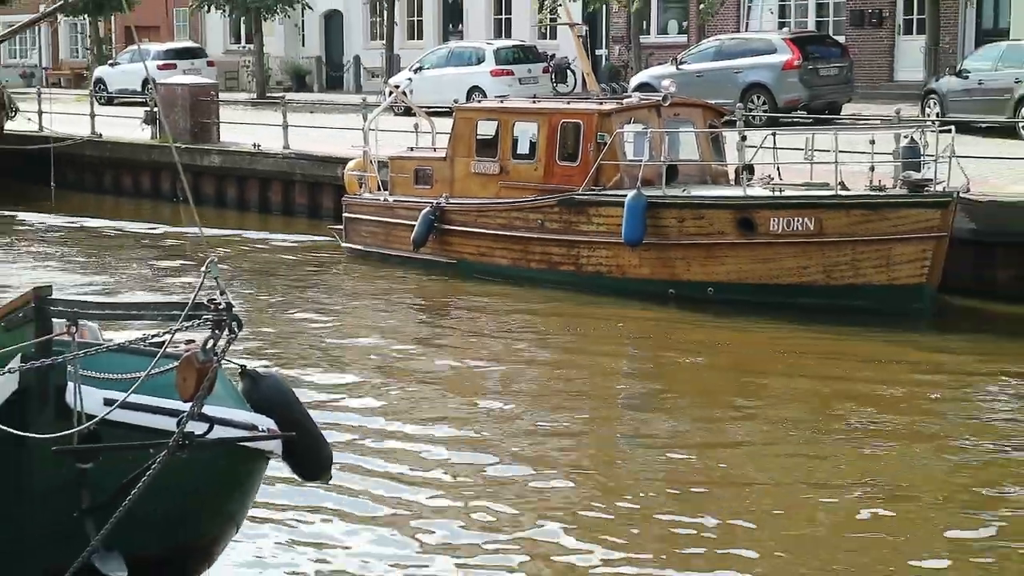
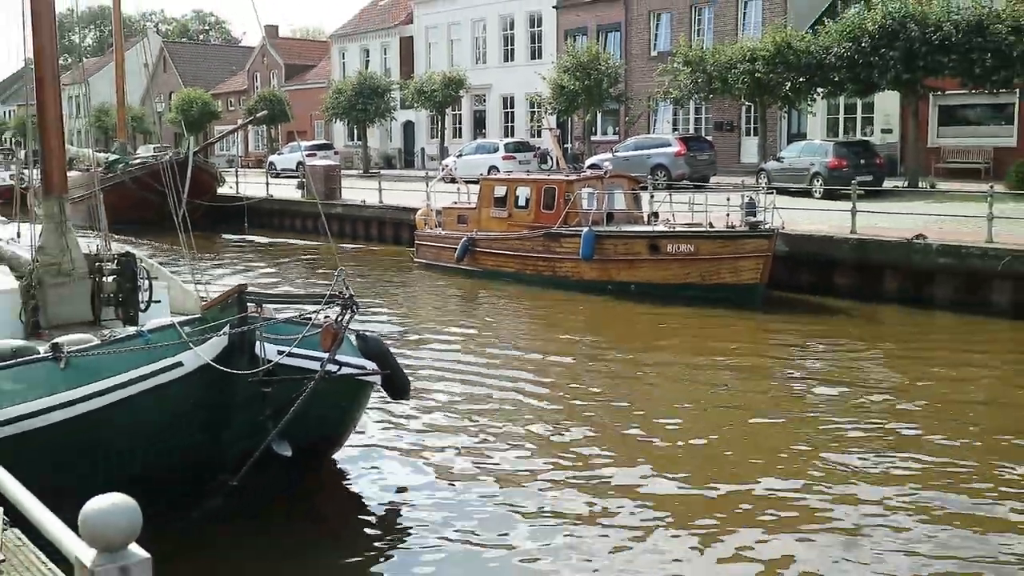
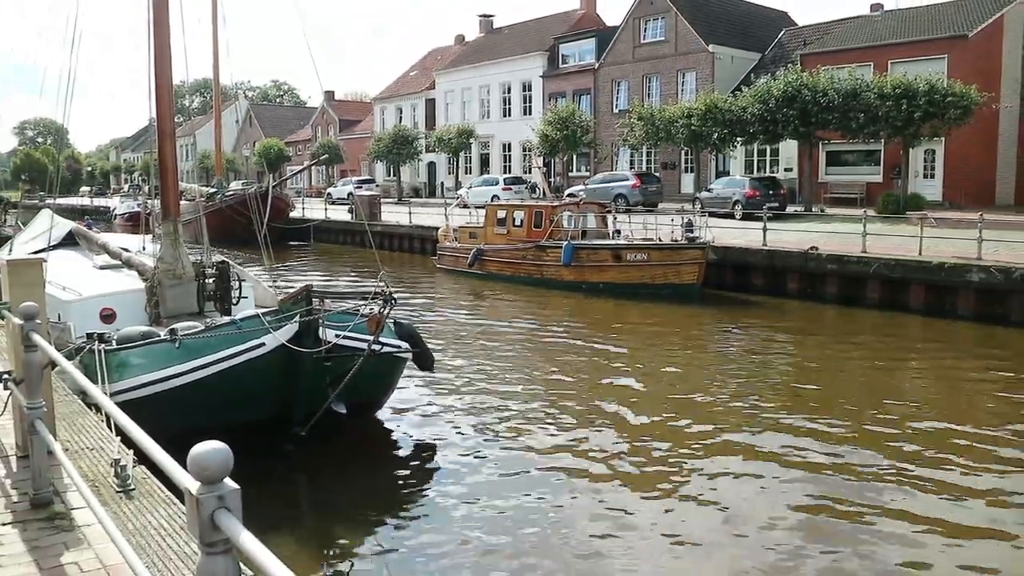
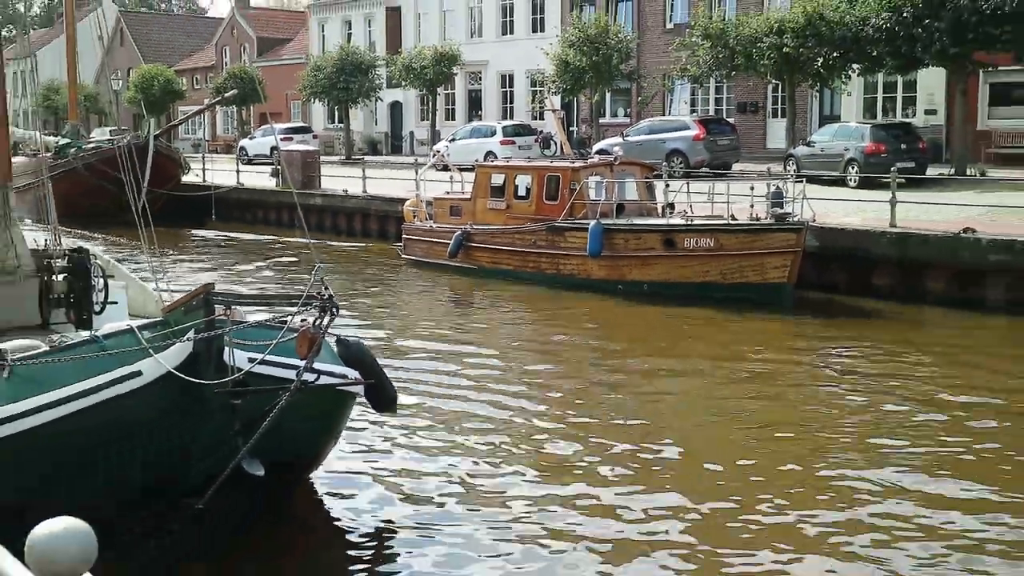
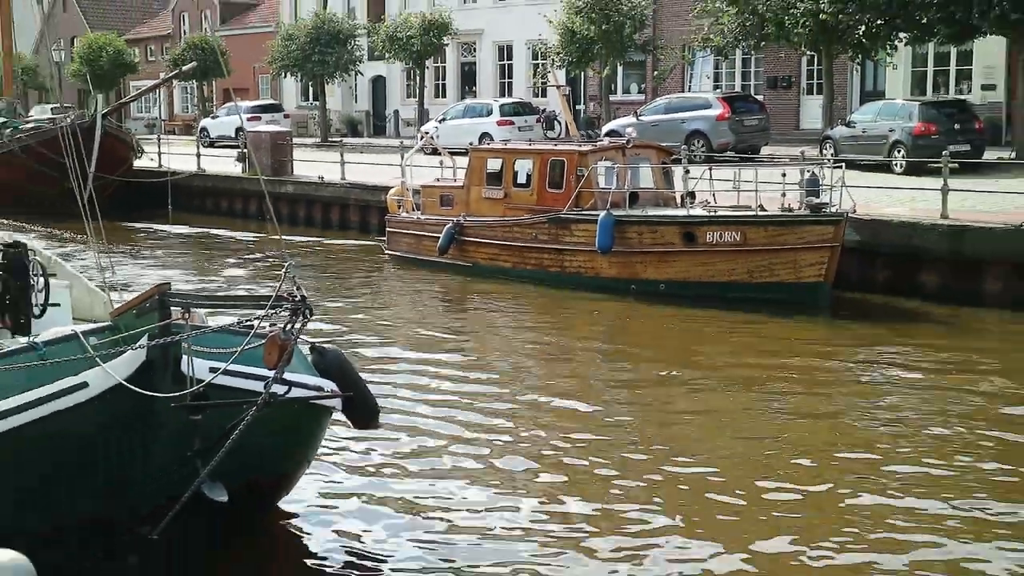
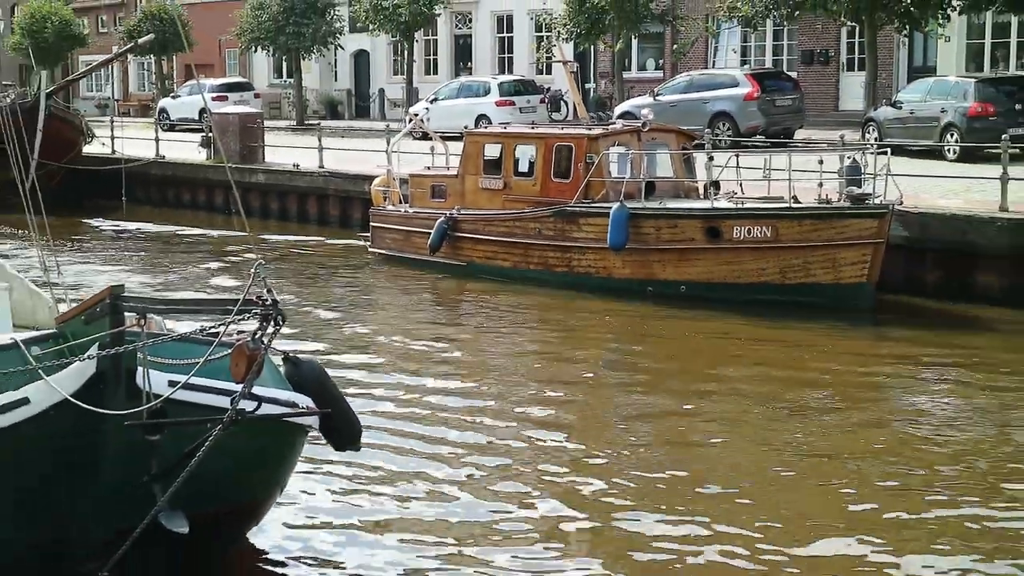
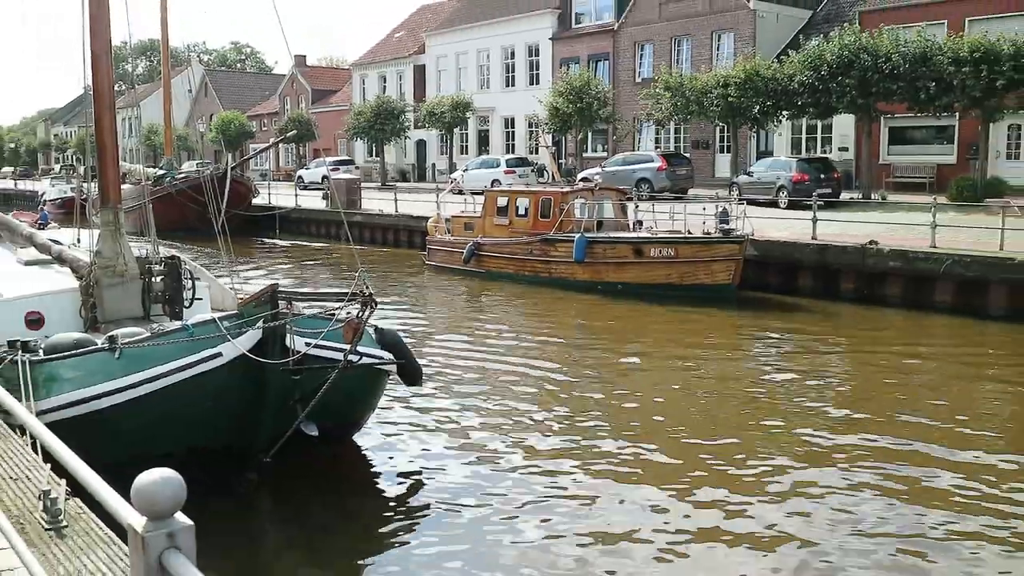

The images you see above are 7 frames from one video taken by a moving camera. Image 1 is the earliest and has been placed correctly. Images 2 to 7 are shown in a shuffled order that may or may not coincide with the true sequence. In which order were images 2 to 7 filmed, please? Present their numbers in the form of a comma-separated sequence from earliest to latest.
6, 5, 4, 2, 7, 3
